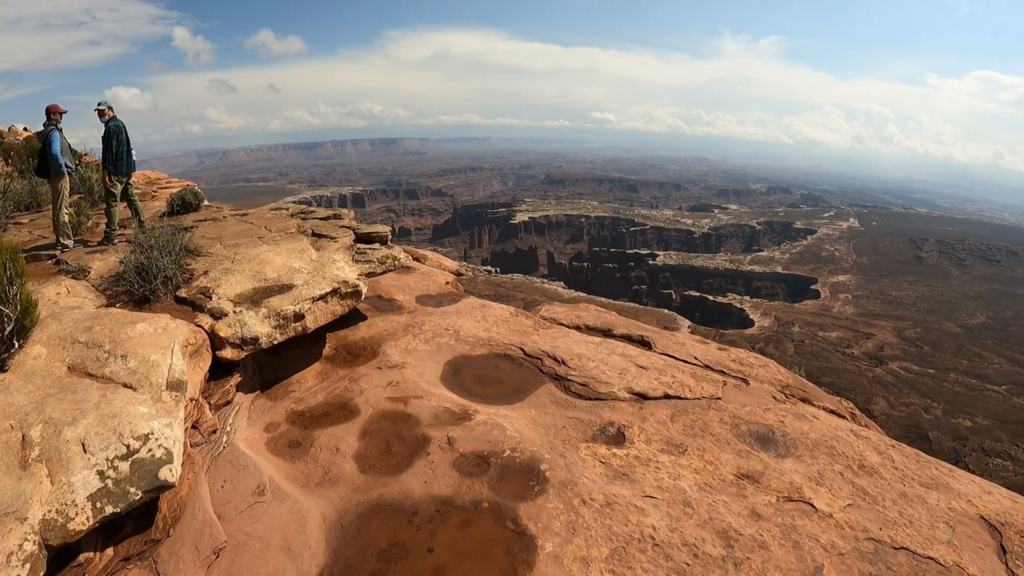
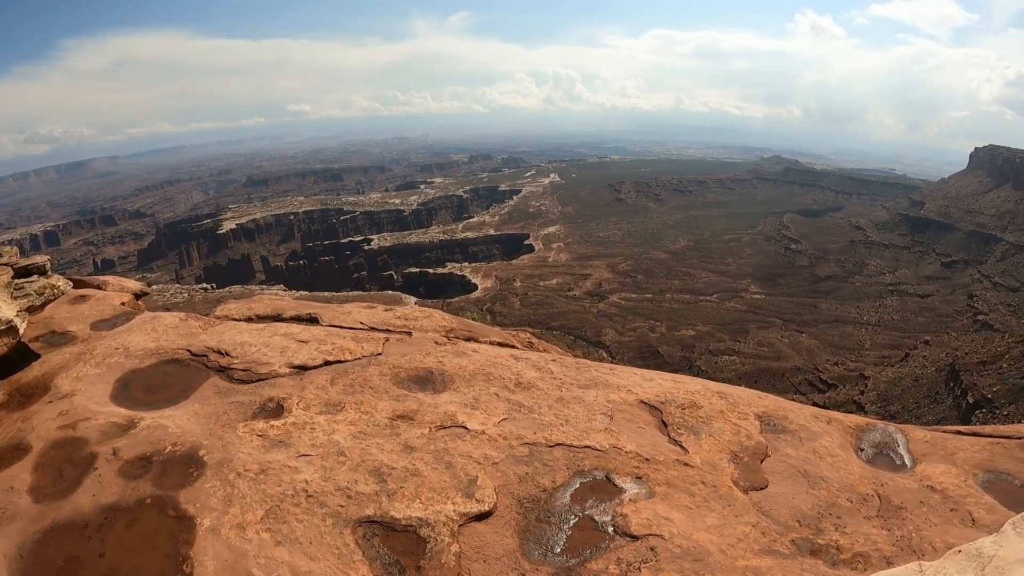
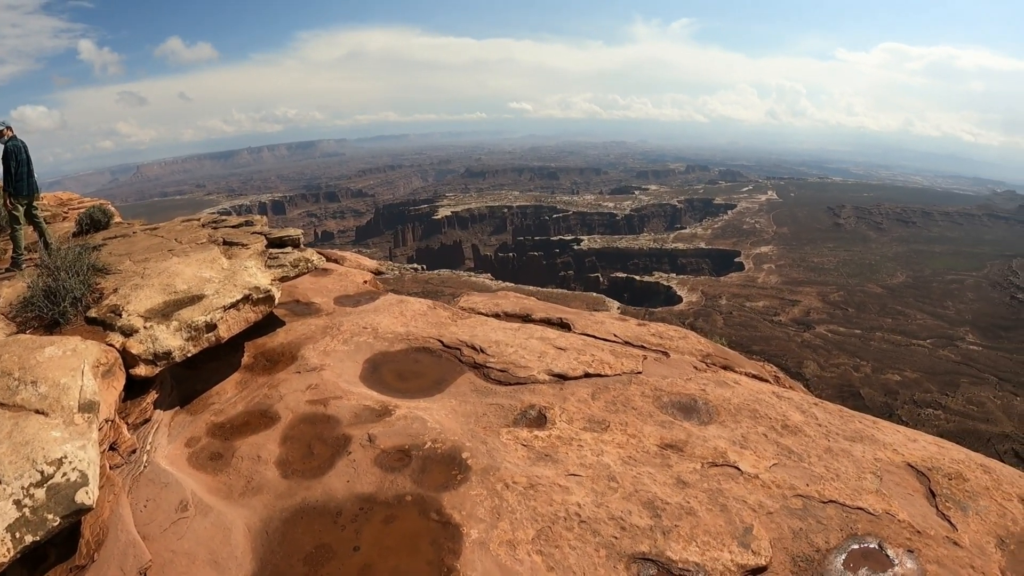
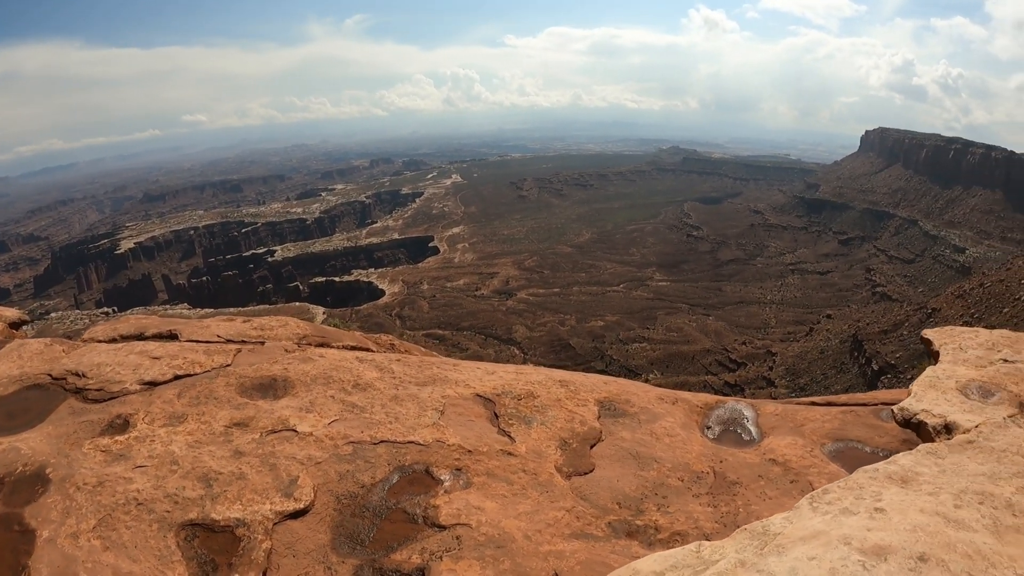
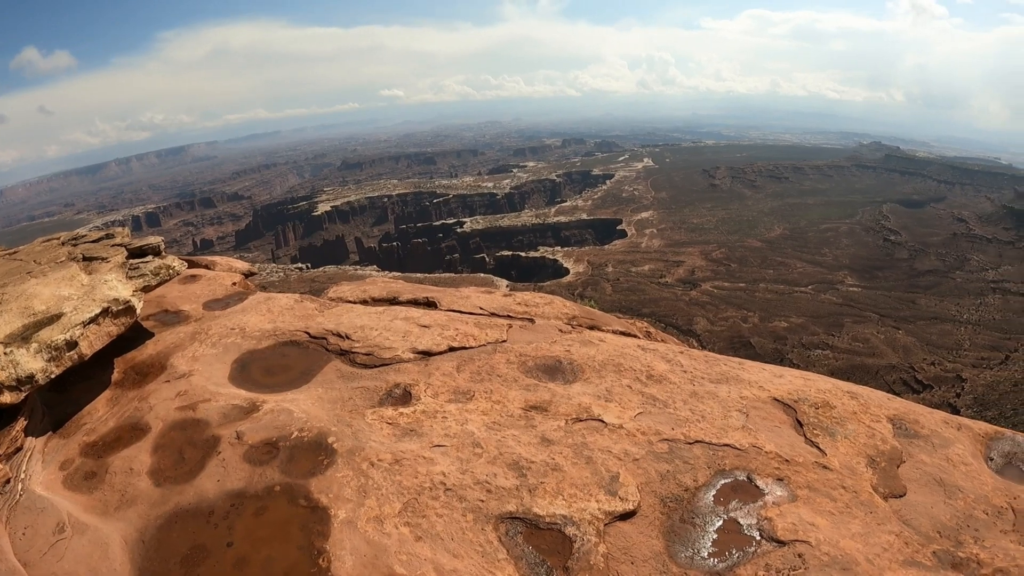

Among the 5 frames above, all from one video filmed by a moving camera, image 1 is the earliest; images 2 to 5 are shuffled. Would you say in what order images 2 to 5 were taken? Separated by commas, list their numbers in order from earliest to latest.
3, 5, 2, 4
